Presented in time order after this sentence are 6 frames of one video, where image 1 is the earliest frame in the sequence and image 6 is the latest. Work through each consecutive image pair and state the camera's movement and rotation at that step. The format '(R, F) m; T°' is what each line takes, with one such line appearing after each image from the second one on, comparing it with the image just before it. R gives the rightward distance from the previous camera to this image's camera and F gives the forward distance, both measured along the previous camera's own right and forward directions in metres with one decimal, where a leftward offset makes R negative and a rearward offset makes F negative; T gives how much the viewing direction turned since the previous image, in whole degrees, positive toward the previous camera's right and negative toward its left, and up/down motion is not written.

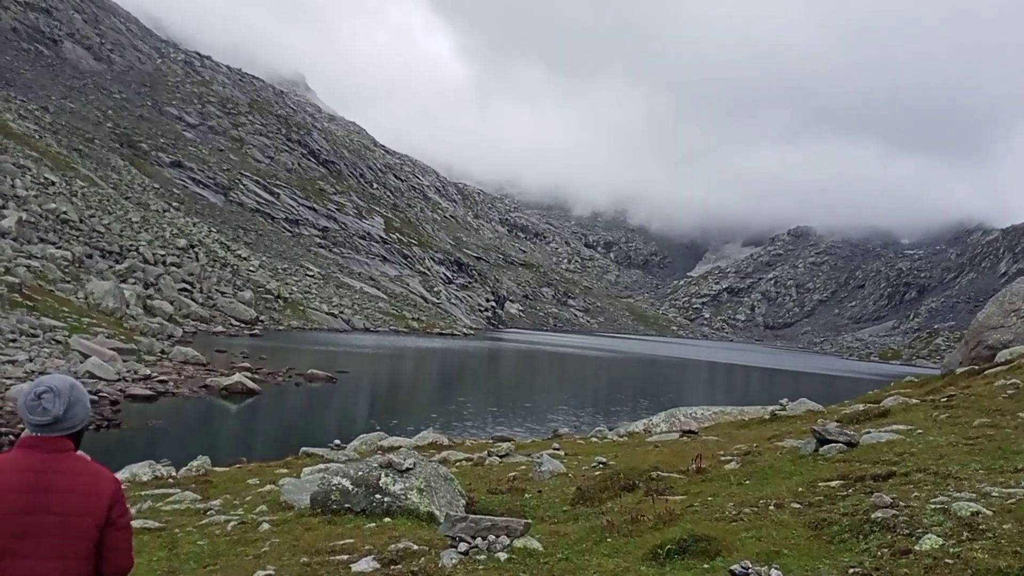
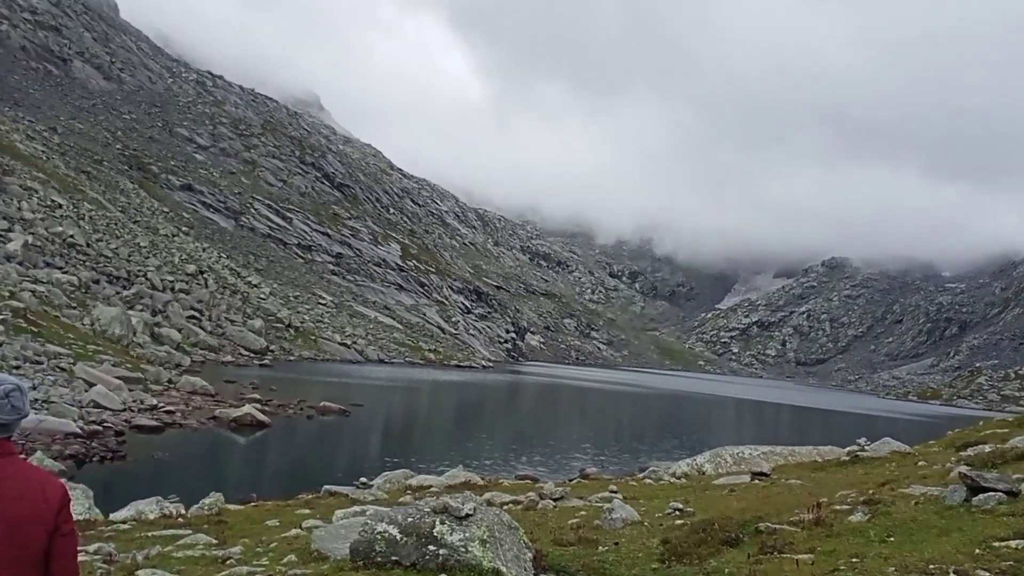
(-1.1, +2.9) m; -1°
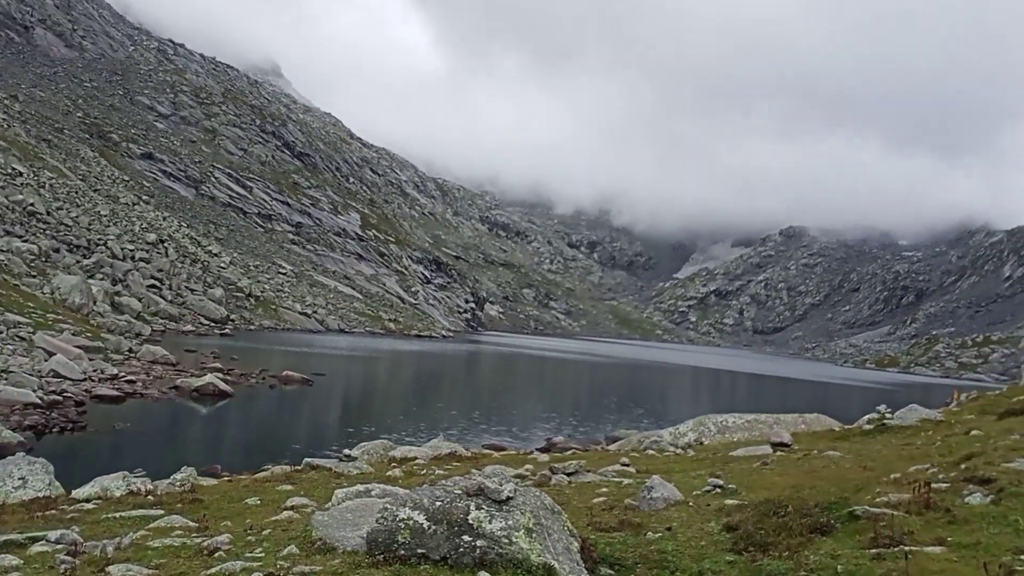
(-1.3, +2.9) m; +3°
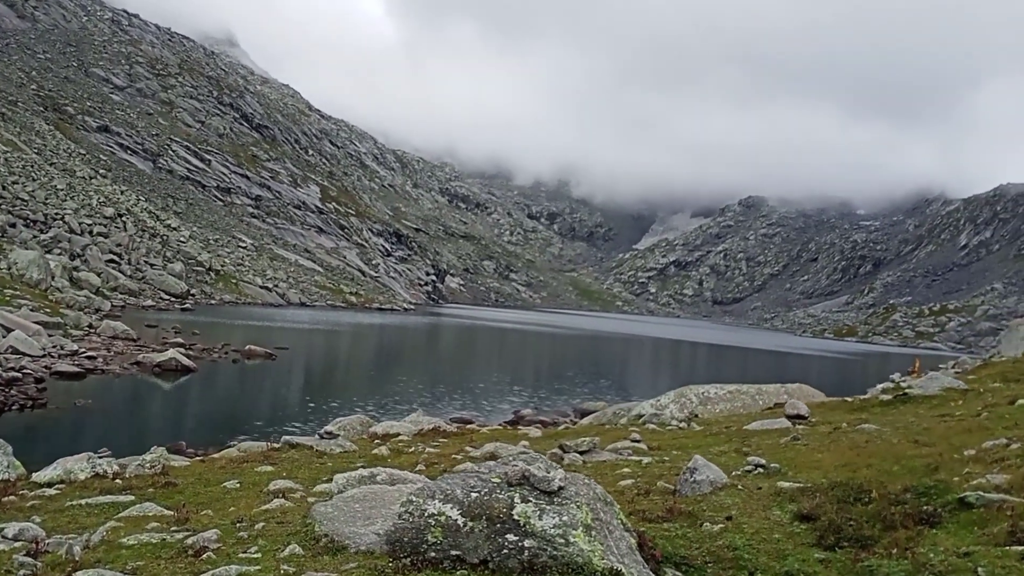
(-1.1, +2.3) m; +2°
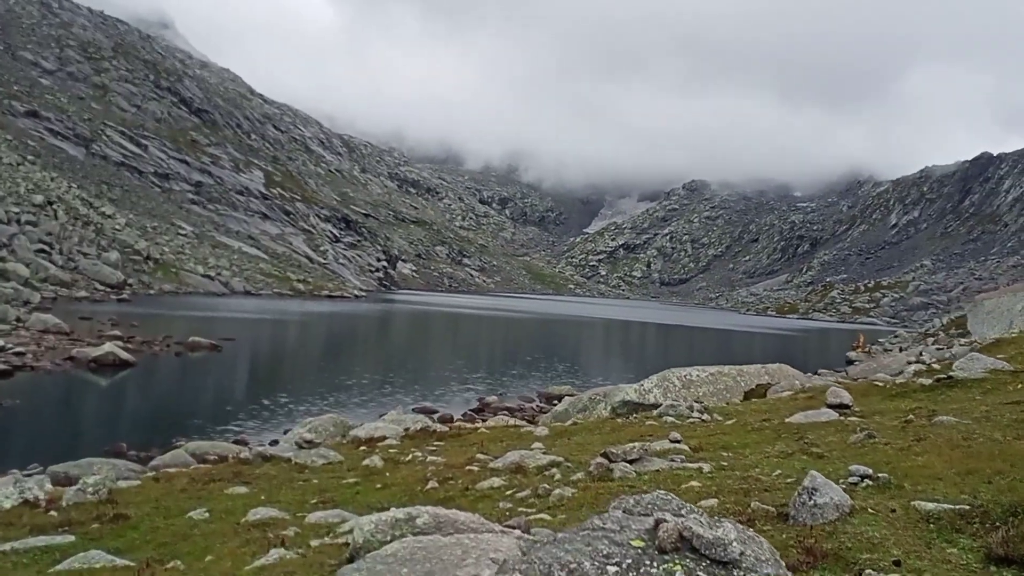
(-1.6, +3.5) m; +3°
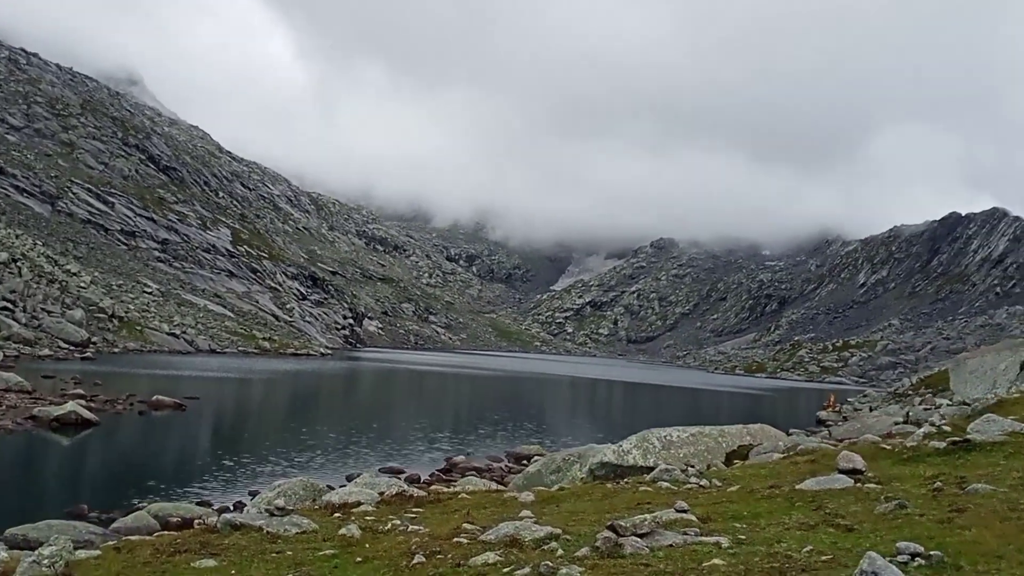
(-0.6, +1.7) m; +2°
